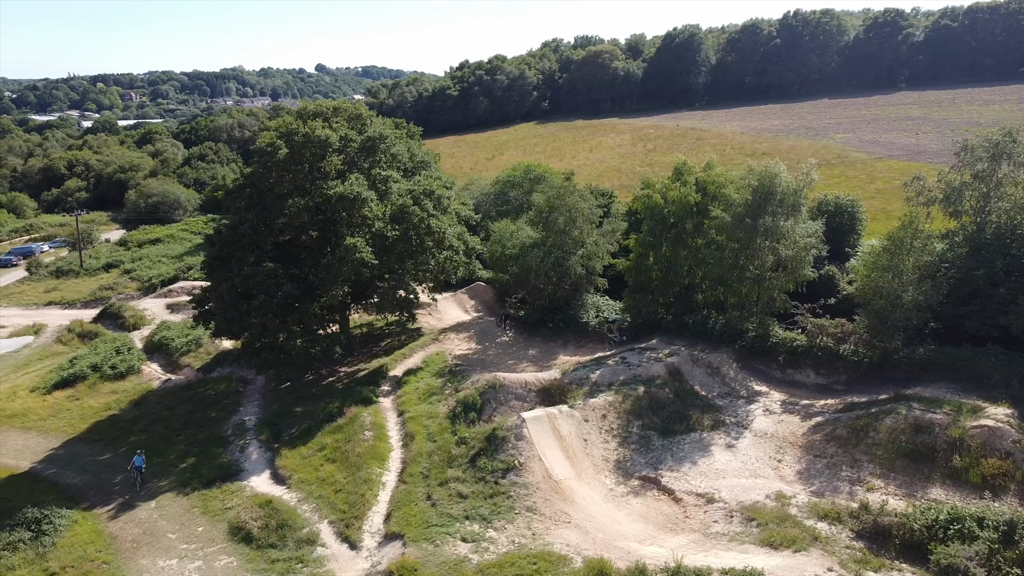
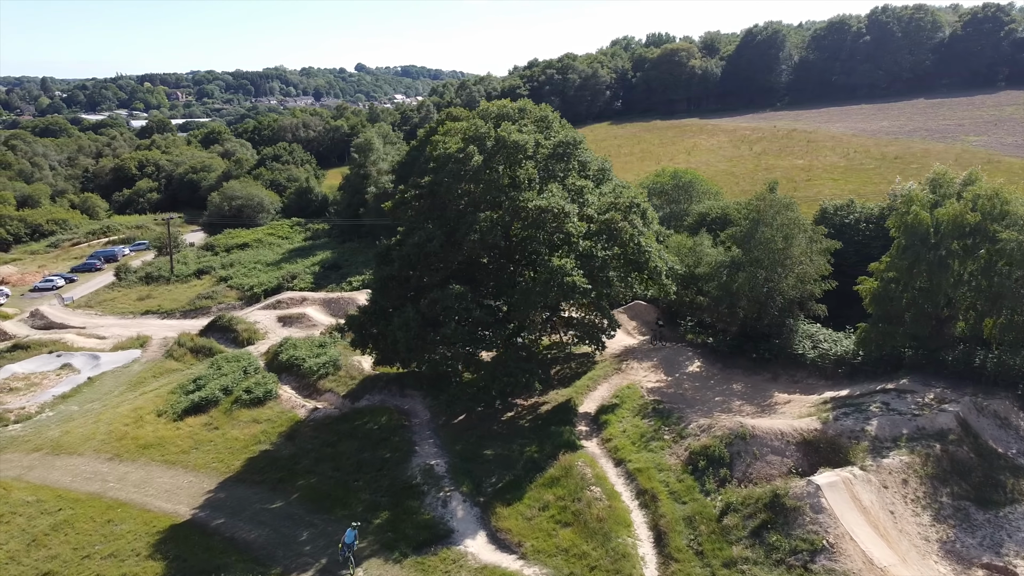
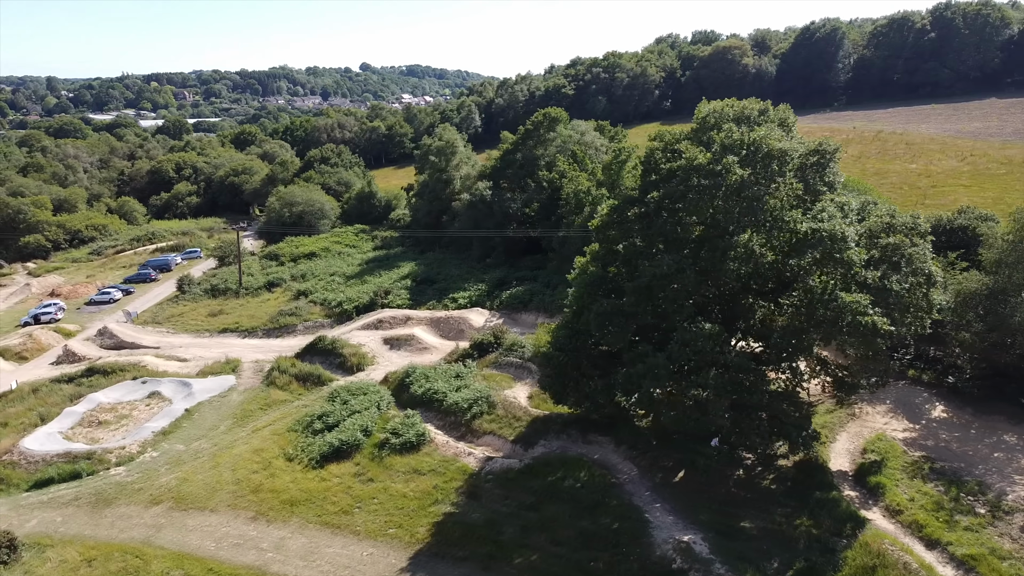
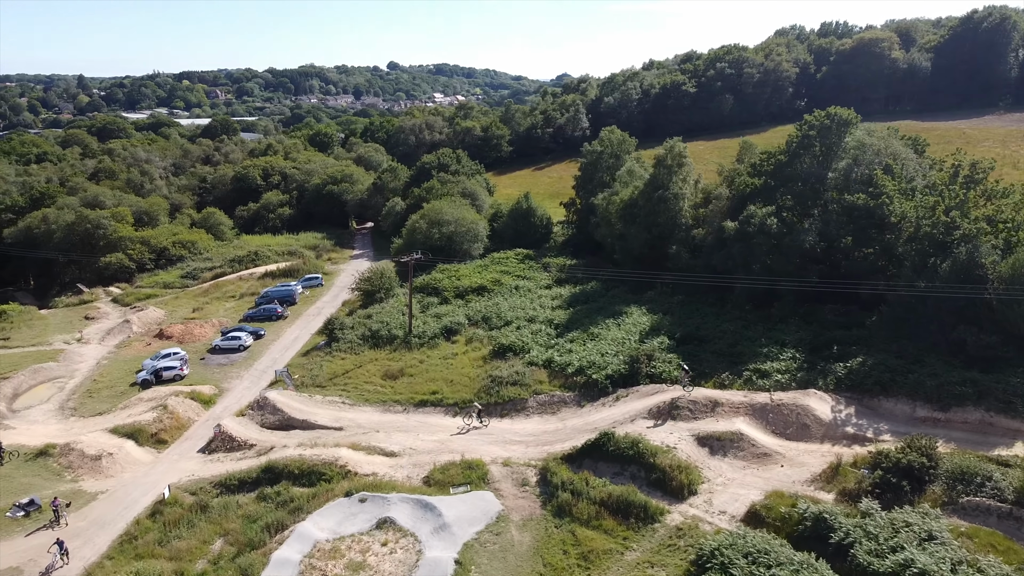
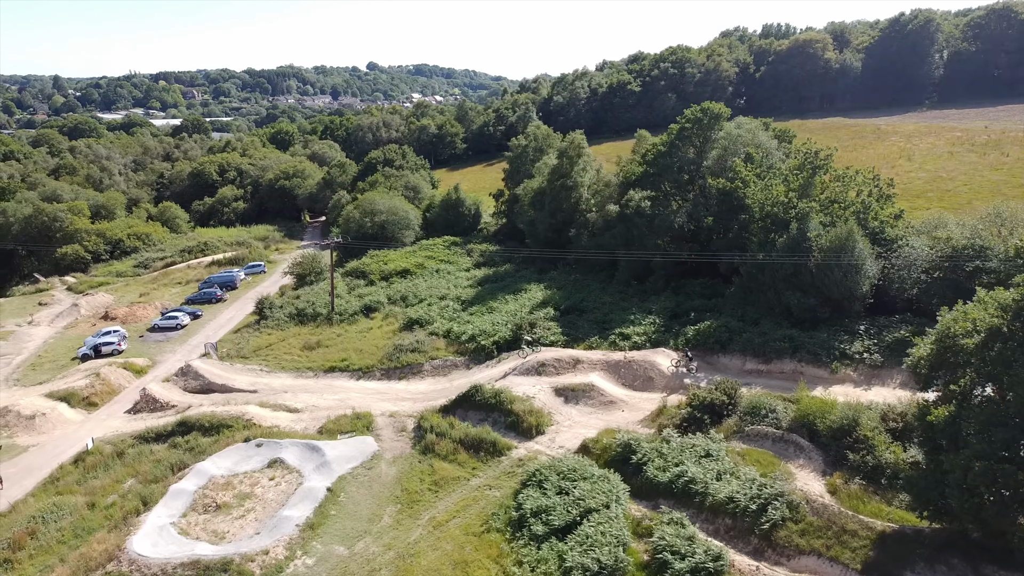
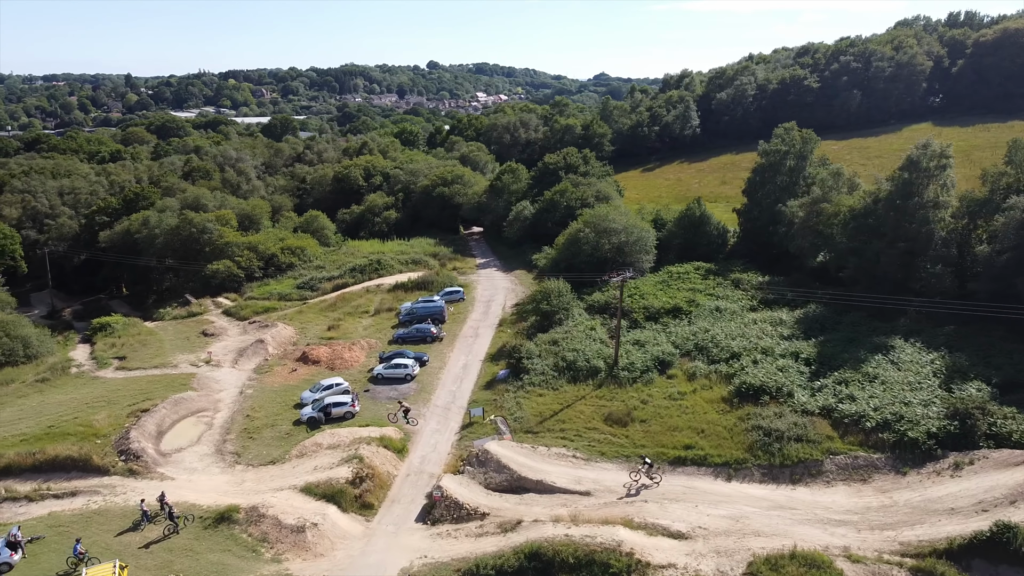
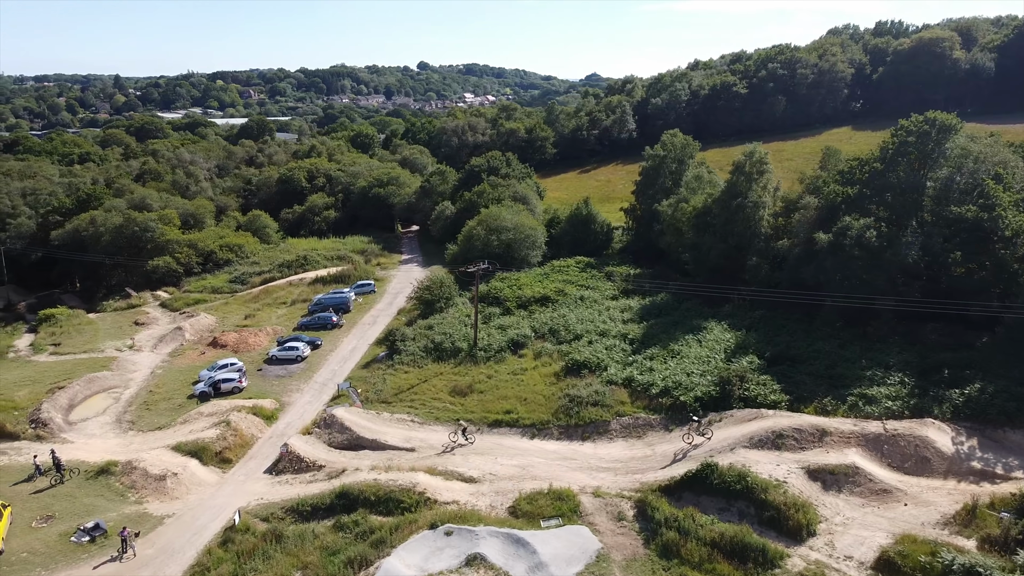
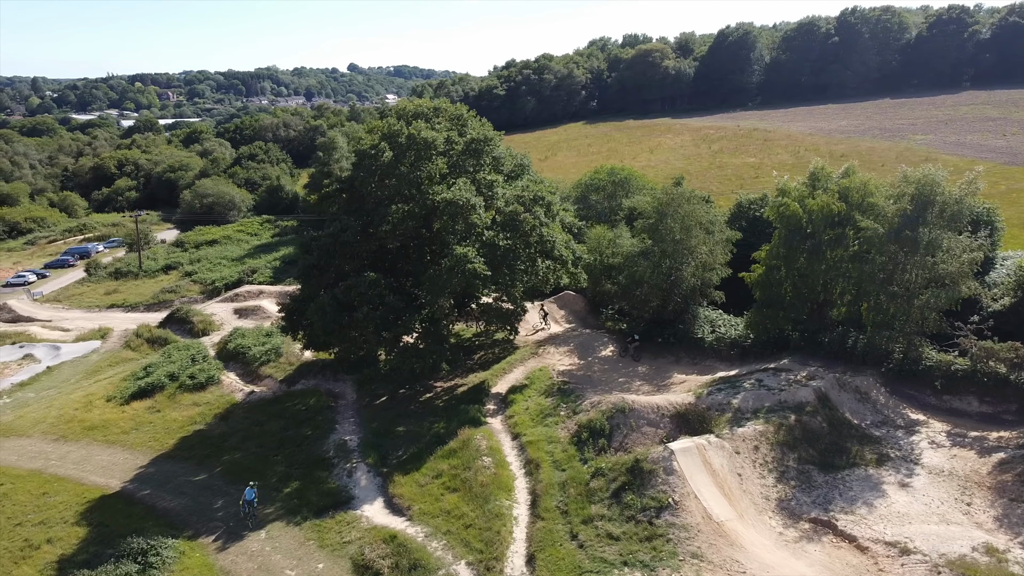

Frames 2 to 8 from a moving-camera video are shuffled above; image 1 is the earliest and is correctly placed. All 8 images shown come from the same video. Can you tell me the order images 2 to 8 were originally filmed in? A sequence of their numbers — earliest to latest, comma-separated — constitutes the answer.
8, 2, 3, 5, 4, 7, 6
